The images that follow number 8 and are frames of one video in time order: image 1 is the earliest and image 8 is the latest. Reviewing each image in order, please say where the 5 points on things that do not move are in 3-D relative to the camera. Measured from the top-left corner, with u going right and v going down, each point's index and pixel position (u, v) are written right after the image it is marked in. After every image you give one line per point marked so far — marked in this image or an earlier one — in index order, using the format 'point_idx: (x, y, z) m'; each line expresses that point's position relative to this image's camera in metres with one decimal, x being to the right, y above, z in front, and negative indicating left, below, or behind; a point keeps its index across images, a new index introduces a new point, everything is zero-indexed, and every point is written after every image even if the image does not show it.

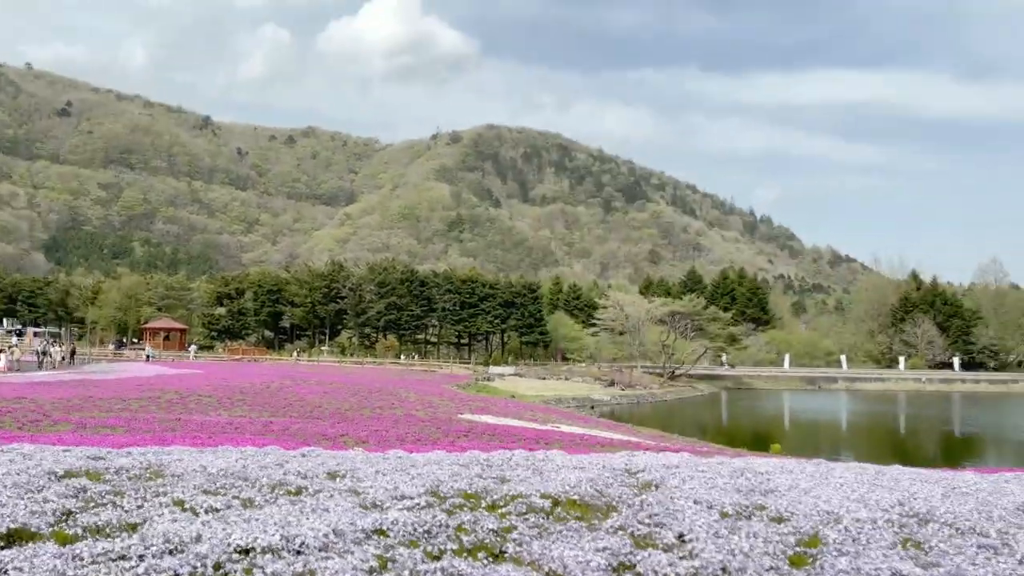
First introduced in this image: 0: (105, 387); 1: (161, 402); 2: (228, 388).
0: (-9.3, -2.2, +15.6) m
1: (-6.8, -2.2, +13.3) m
2: (-7.2, -2.5, +17.4) m
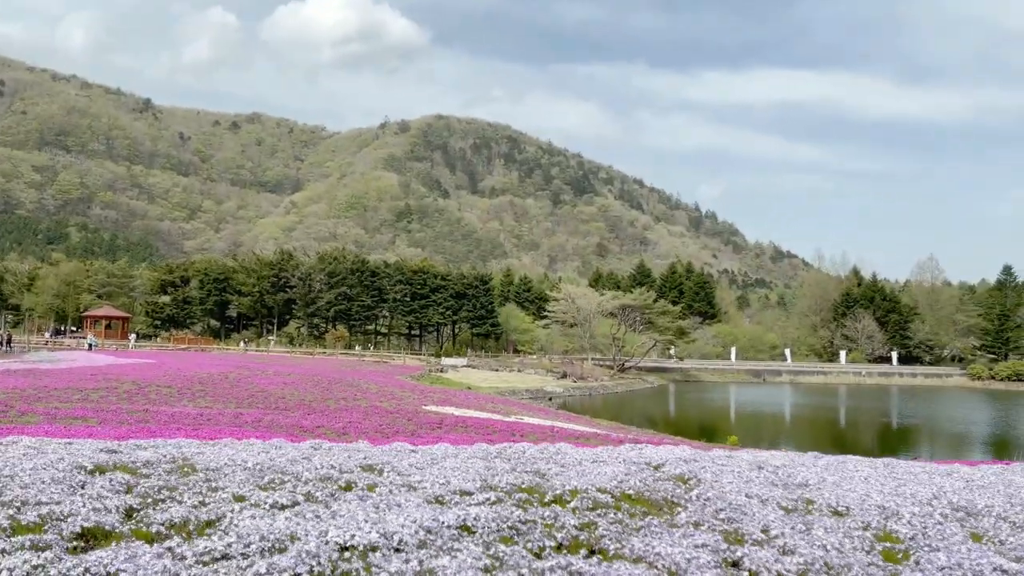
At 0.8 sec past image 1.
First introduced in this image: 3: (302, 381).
0: (-10.0, -2.0, +14.9) m
1: (-7.3, -1.9, +12.7) m
2: (-8.1, -2.2, +16.8) m
3: (-5.9, -2.7, +19.7) m
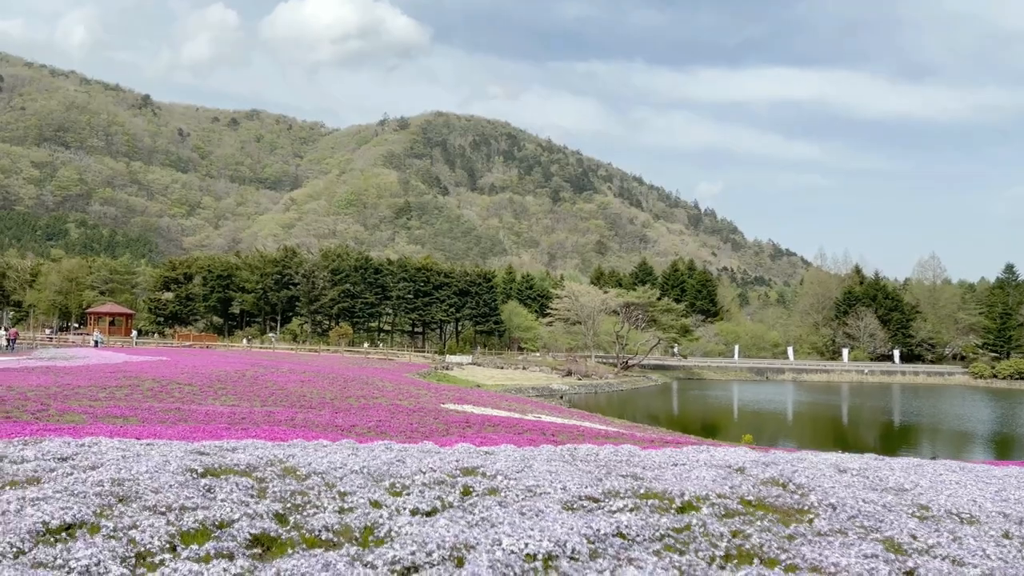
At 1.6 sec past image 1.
0: (-9.5, -1.9, +14.9) m
1: (-6.8, -1.9, +12.7) m
2: (-7.6, -2.1, +16.8) m
3: (-5.5, -2.6, +19.7) m
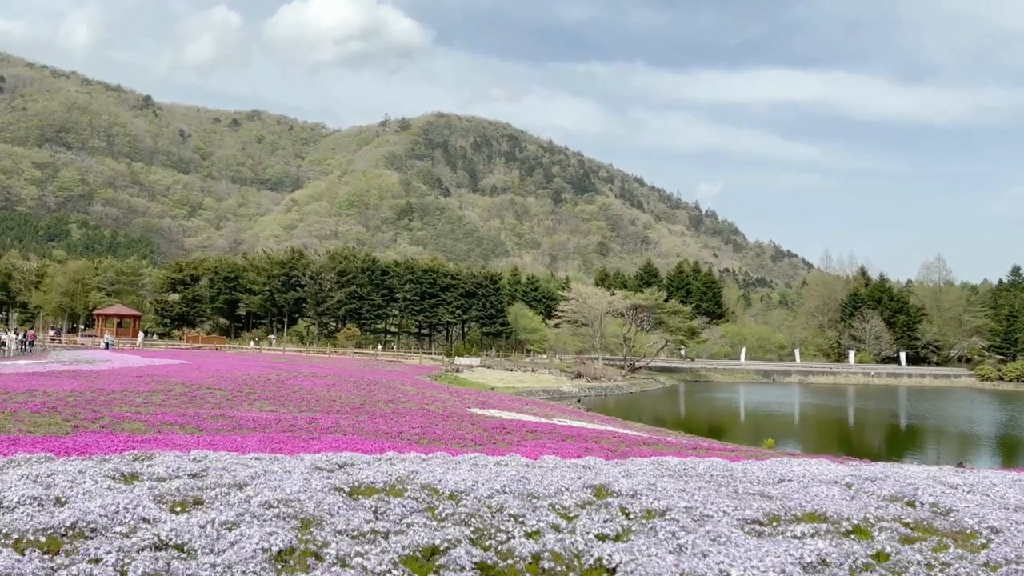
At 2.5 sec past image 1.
0: (-8.9, -2.0, +14.9) m
1: (-6.2, -2.0, +12.7) m
2: (-7.0, -2.3, +16.8) m
3: (-4.8, -2.7, +19.7) m
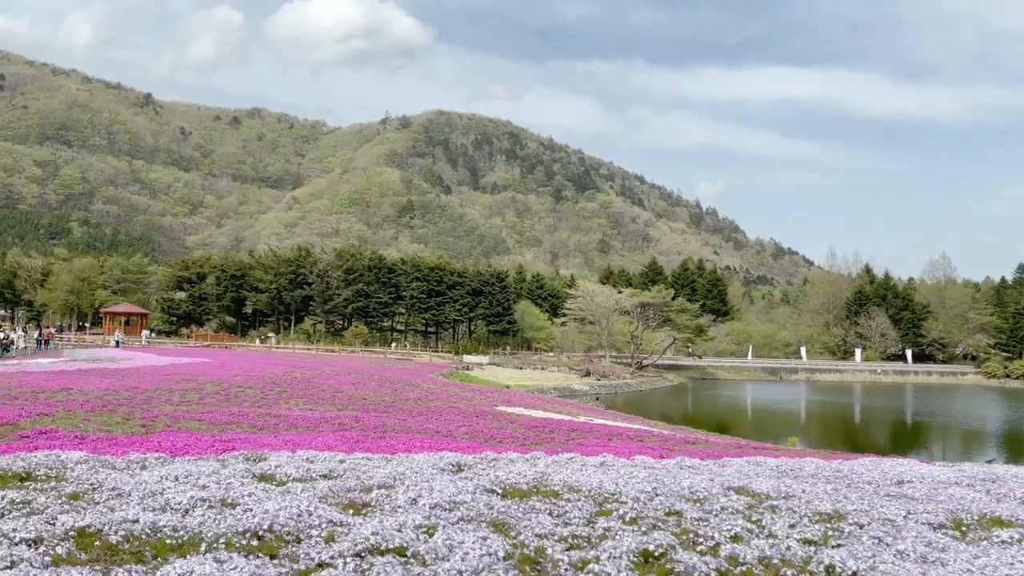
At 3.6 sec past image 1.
0: (-8.2, -2.0, +14.9) m
1: (-5.5, -2.0, +12.7) m
2: (-6.3, -2.2, +16.8) m
3: (-4.1, -2.7, +19.6) m
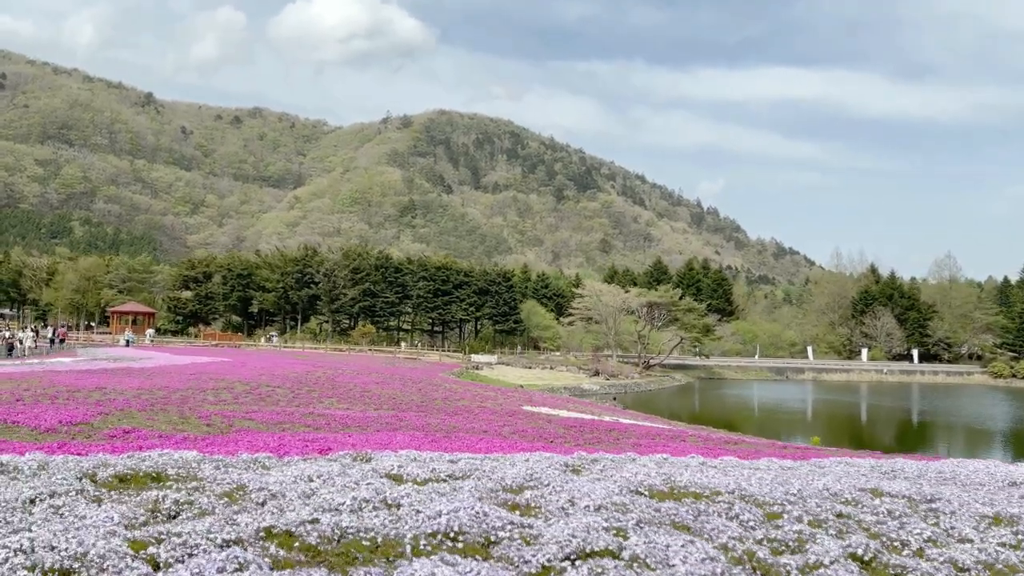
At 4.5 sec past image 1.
0: (-7.6, -1.9, +14.9) m
1: (-4.9, -2.0, +12.7) m
2: (-5.6, -2.2, +16.7) m
3: (-3.5, -2.7, +19.6) m
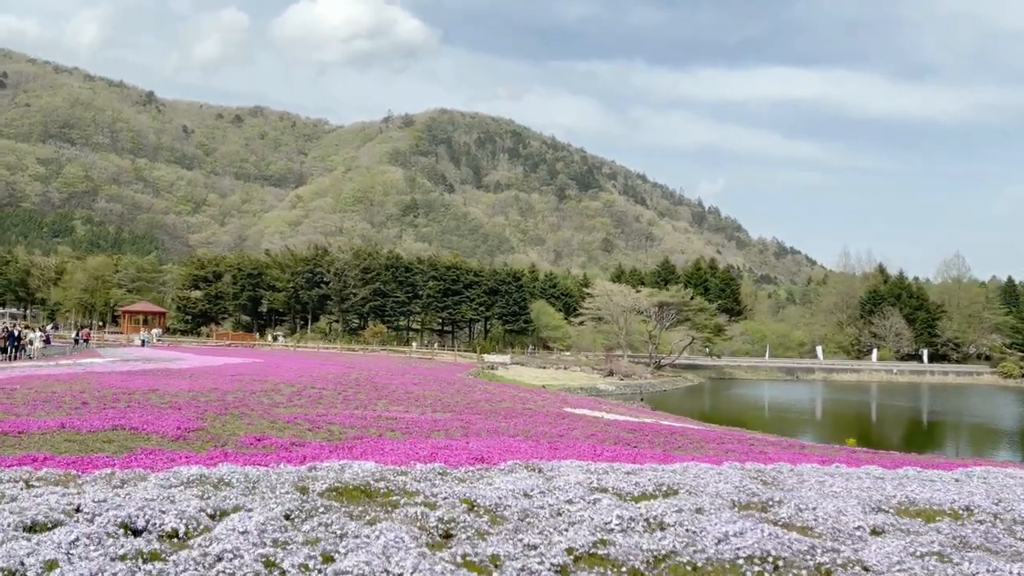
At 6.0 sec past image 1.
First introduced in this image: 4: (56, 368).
0: (-6.6, -2.0, +14.8) m
1: (-3.9, -2.0, +12.6) m
2: (-4.7, -2.2, +16.6) m
3: (-2.5, -2.7, +19.5) m
4: (-11.3, -2.0, +17.1) m
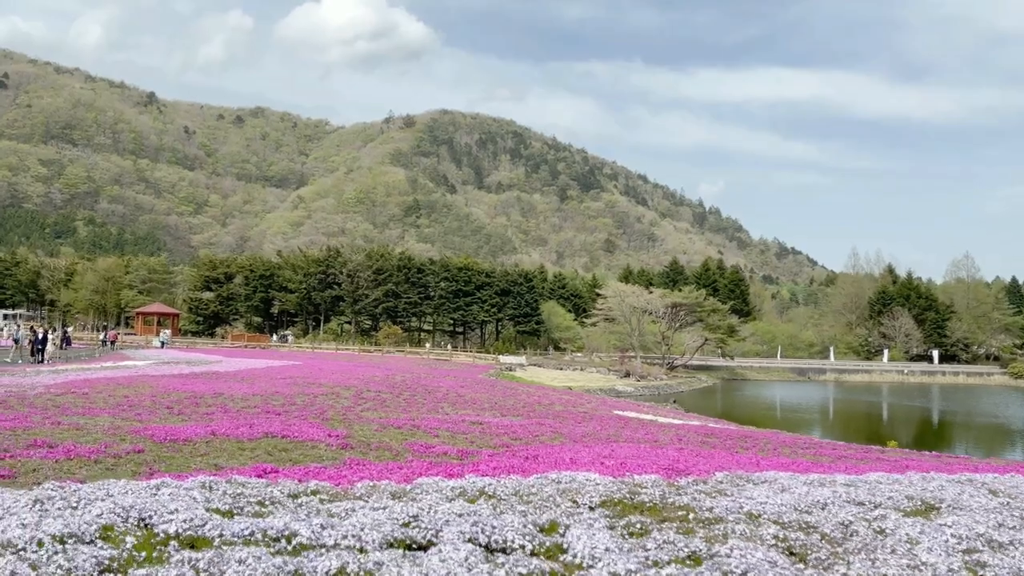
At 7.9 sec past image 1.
0: (-5.3, -2.0, +14.7) m
1: (-2.7, -2.0, +12.5) m
2: (-3.4, -2.3, +16.6) m
3: (-1.3, -2.7, +19.5) m
4: (-10.1, -2.1, +17.0) m
